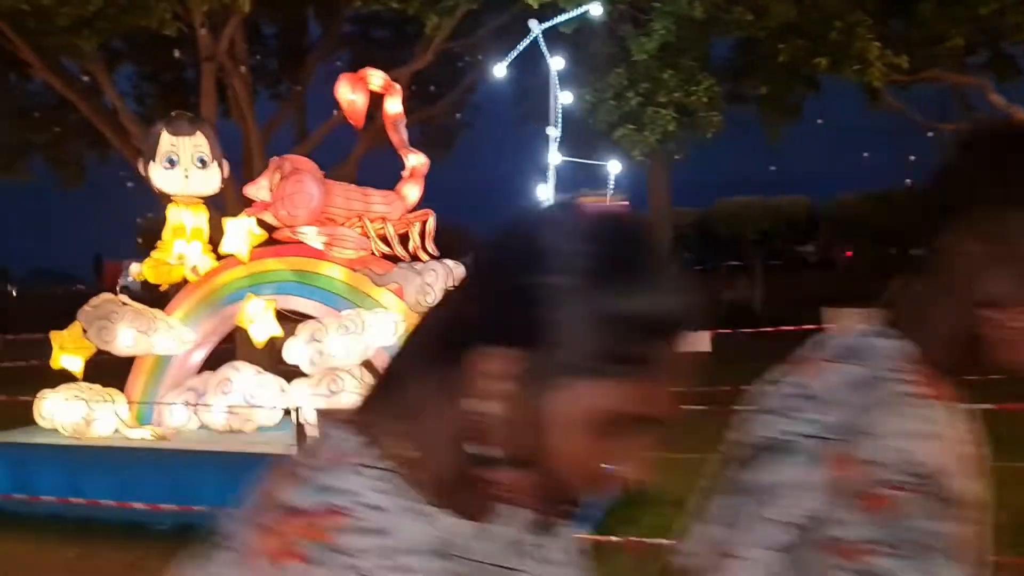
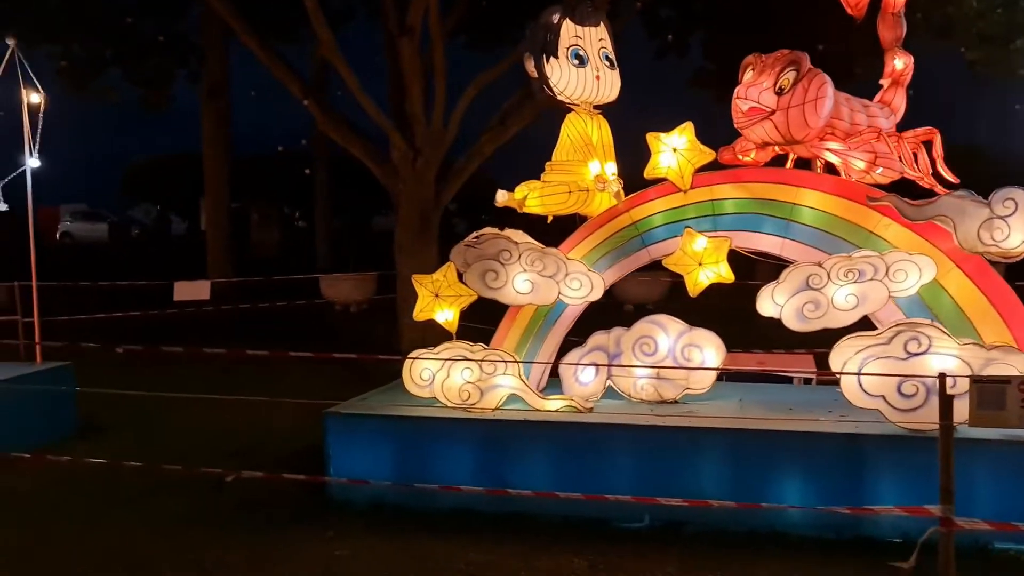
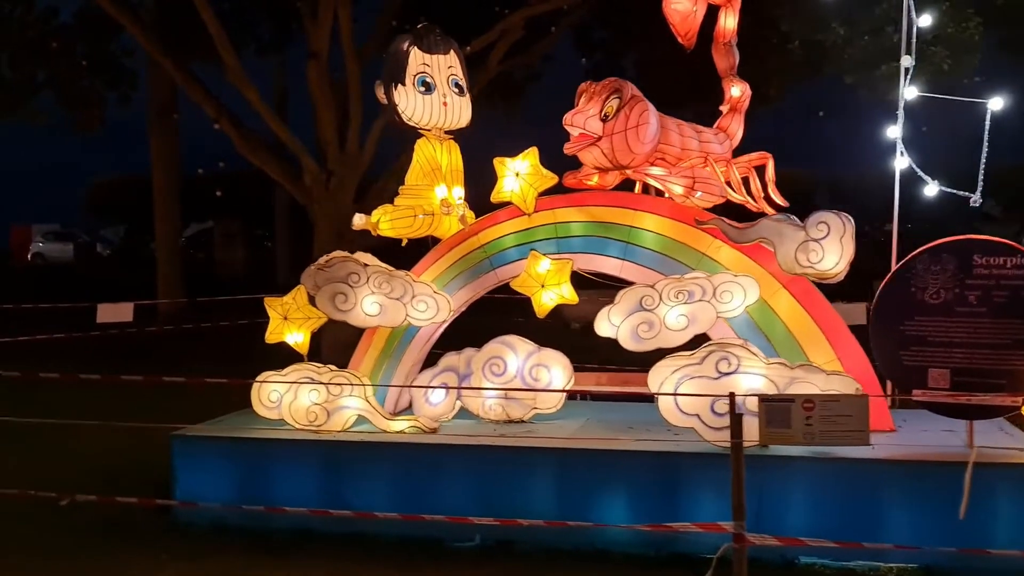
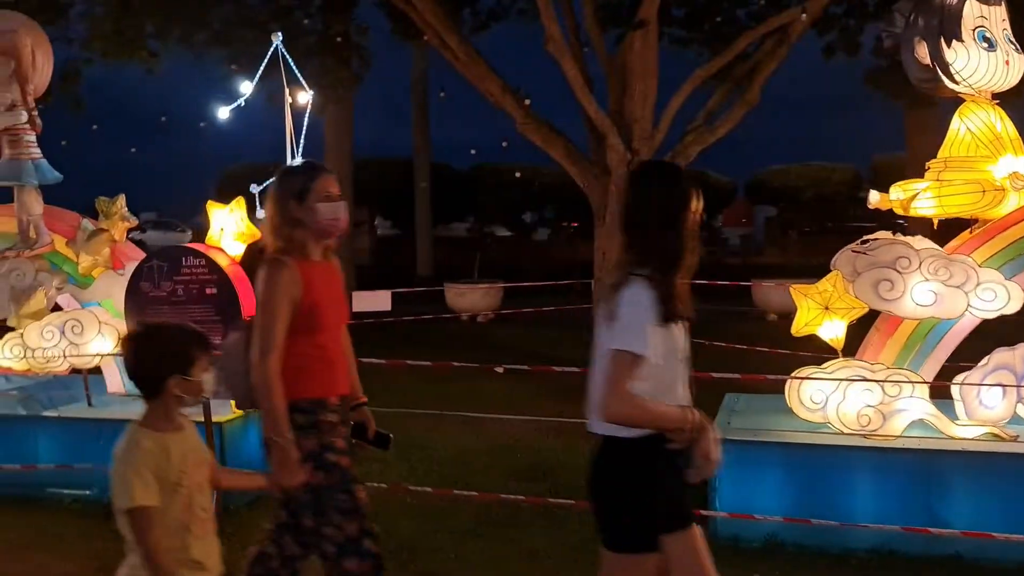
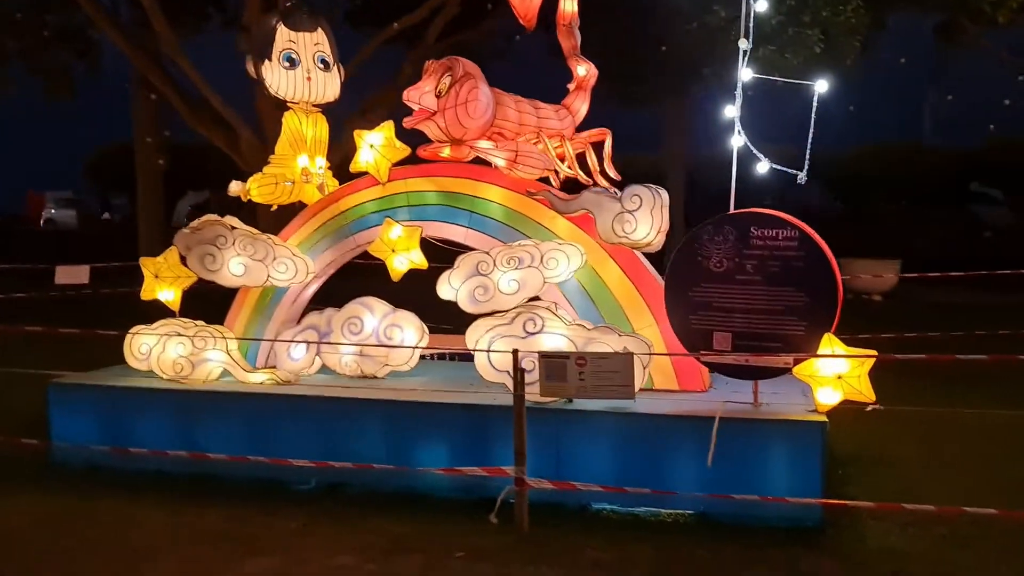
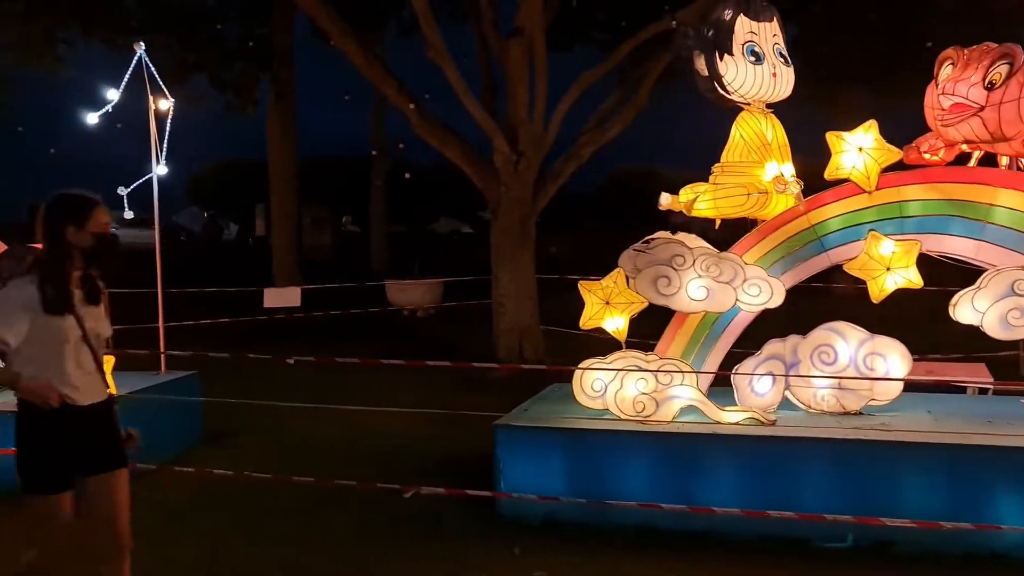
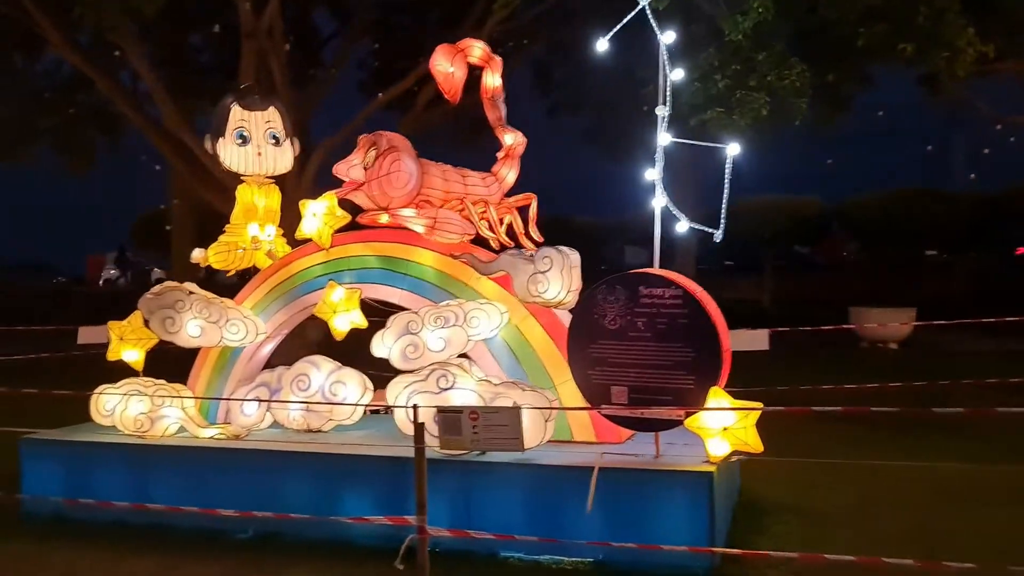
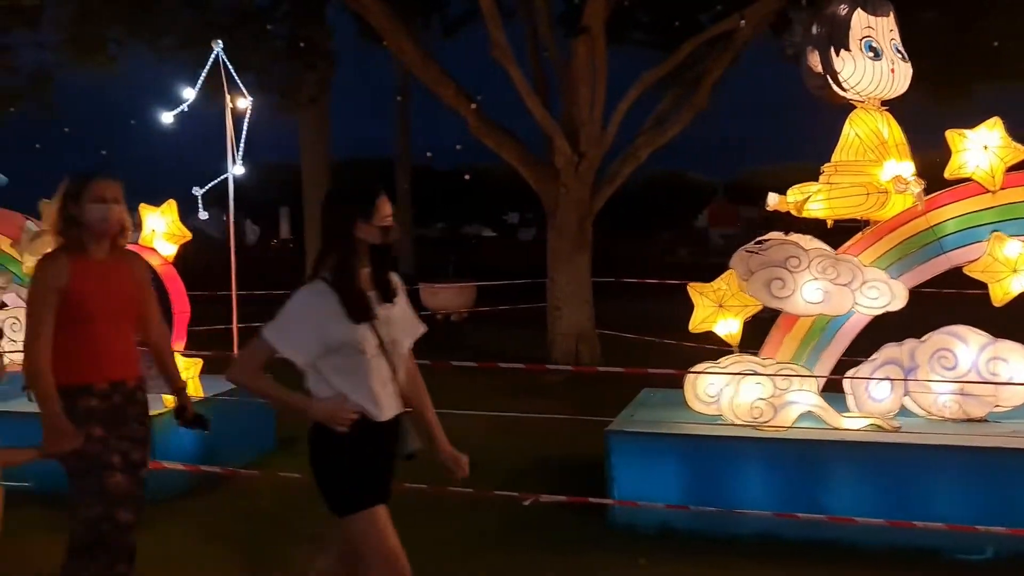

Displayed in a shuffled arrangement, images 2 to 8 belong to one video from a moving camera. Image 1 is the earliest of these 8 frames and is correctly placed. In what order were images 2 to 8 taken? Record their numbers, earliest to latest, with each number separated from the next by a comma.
7, 5, 3, 2, 6, 8, 4
